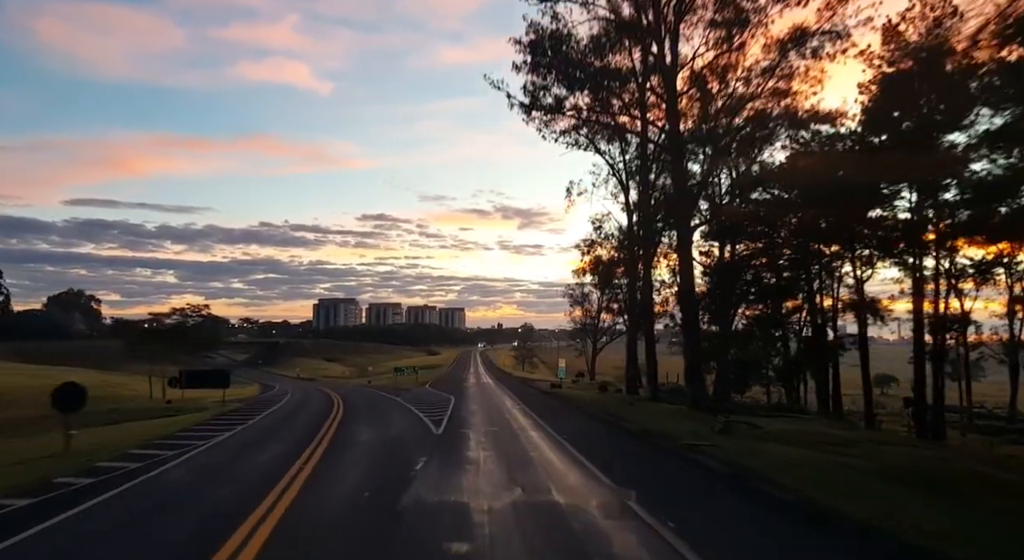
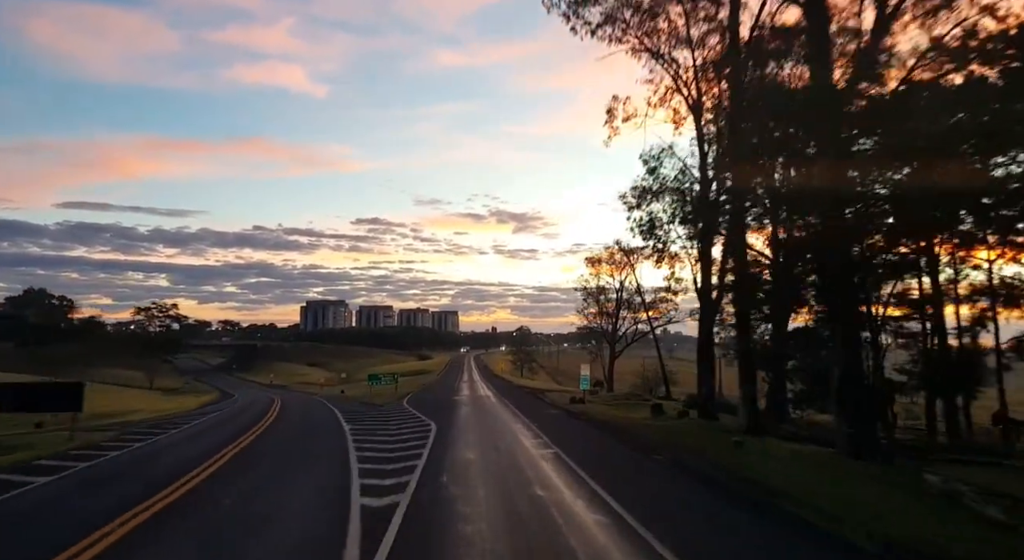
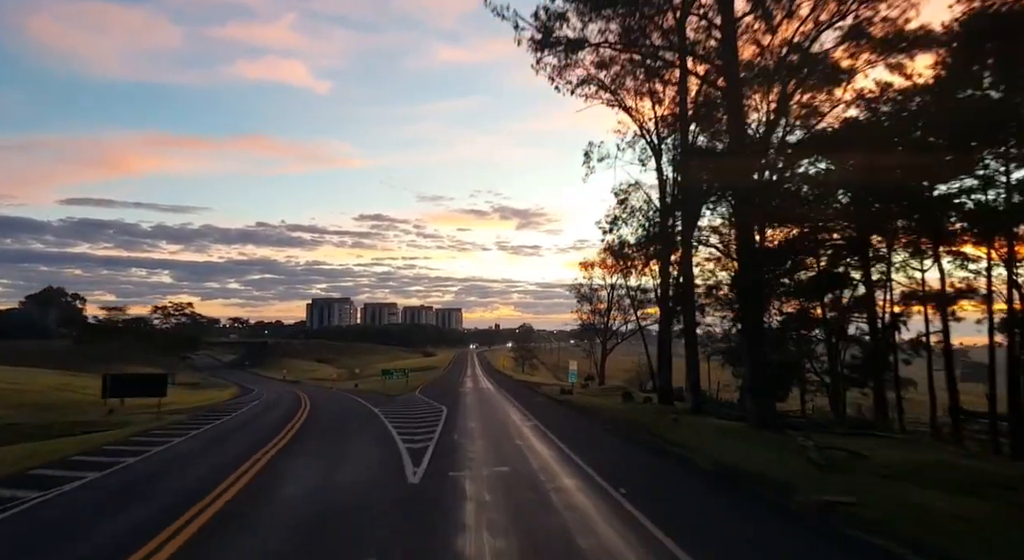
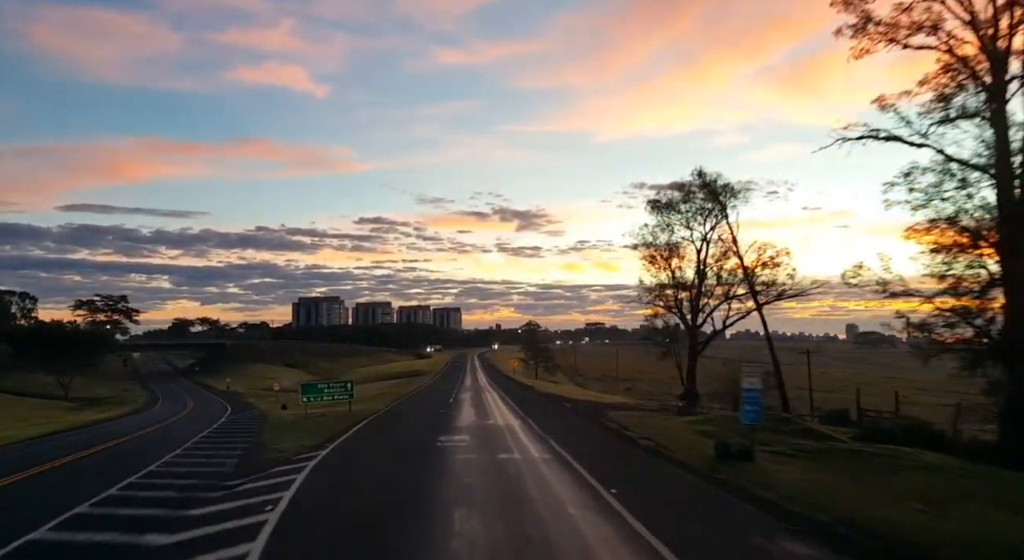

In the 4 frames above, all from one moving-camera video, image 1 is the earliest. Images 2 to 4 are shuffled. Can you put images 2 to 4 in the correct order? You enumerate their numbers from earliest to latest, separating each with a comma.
3, 2, 4
